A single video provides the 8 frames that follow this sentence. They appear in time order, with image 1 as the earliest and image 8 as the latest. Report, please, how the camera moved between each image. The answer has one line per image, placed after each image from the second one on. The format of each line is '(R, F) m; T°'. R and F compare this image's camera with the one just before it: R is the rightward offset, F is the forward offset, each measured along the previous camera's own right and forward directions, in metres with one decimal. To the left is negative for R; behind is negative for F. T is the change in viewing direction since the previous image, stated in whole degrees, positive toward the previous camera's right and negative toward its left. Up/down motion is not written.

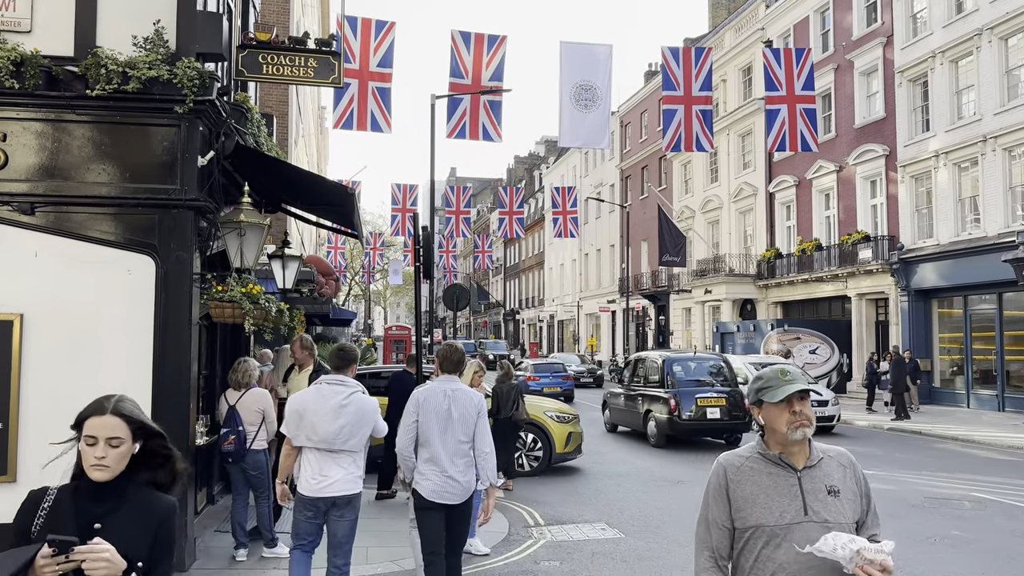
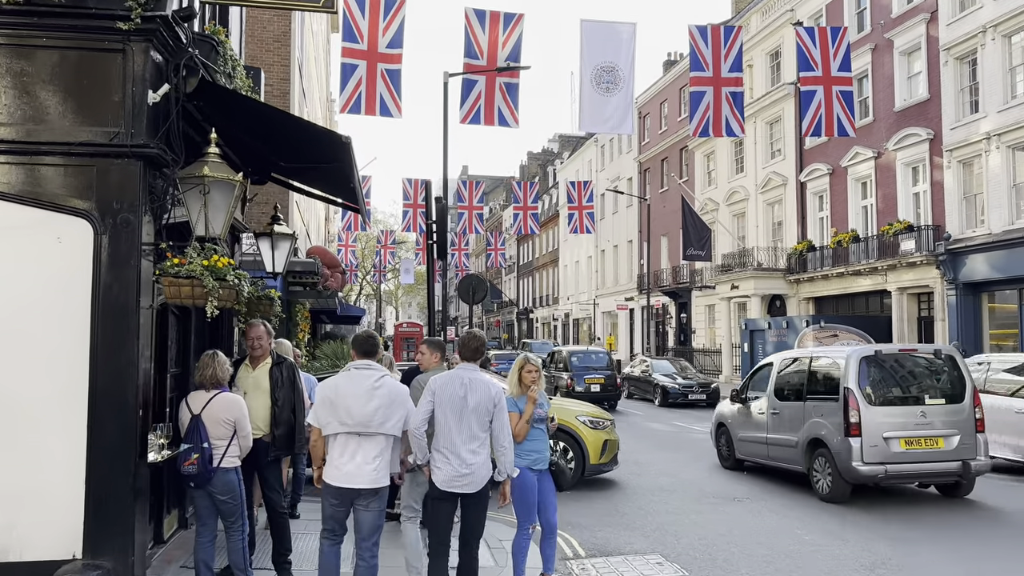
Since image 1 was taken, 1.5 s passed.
(-0.2, +1.6) m; -1°
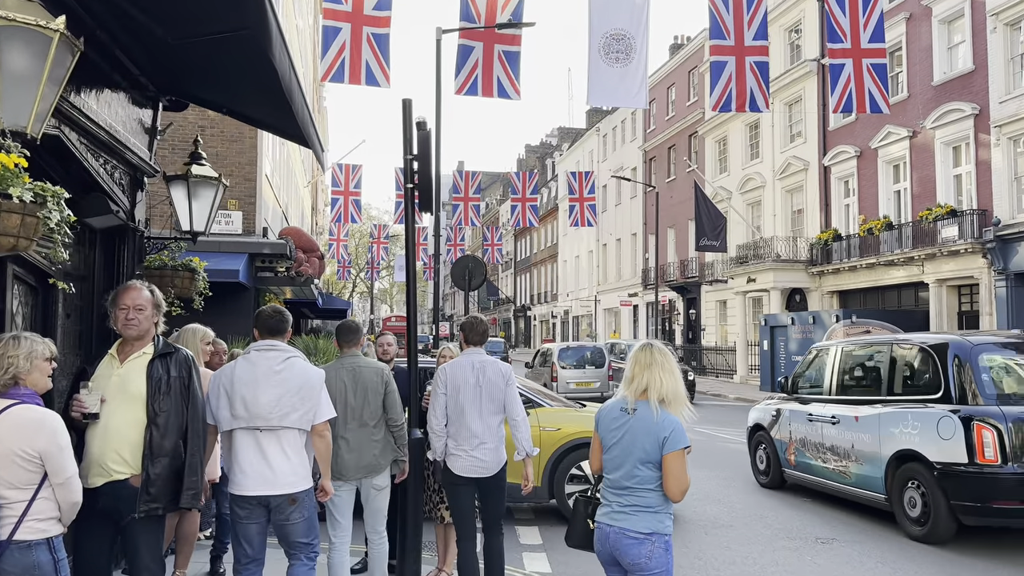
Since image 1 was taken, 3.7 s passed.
(-0.1, +2.4) m; 0°
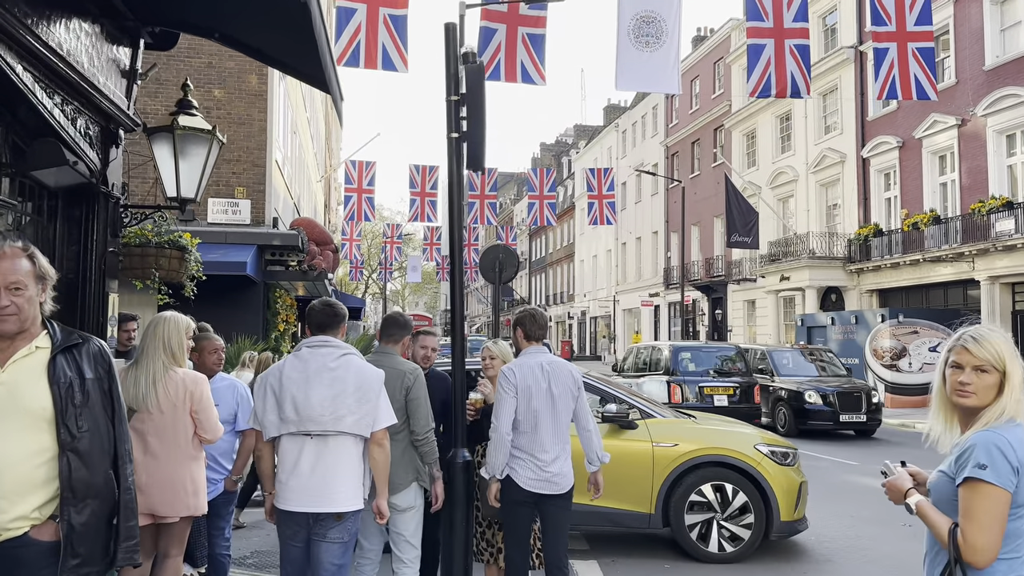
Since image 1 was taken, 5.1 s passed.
(-0.3, +1.3) m; -1°
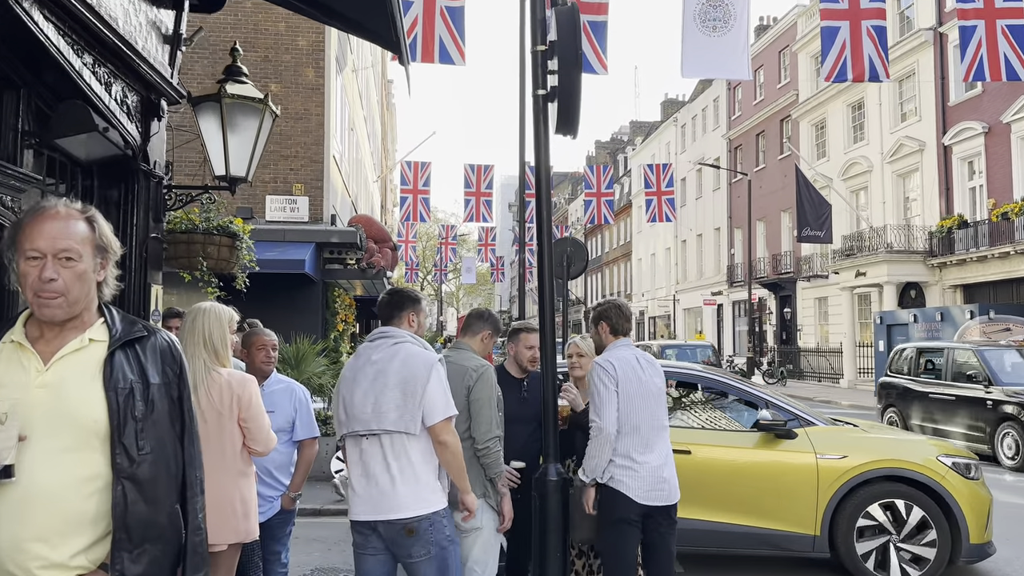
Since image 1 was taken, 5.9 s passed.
(-0.2, +0.7) m; -4°
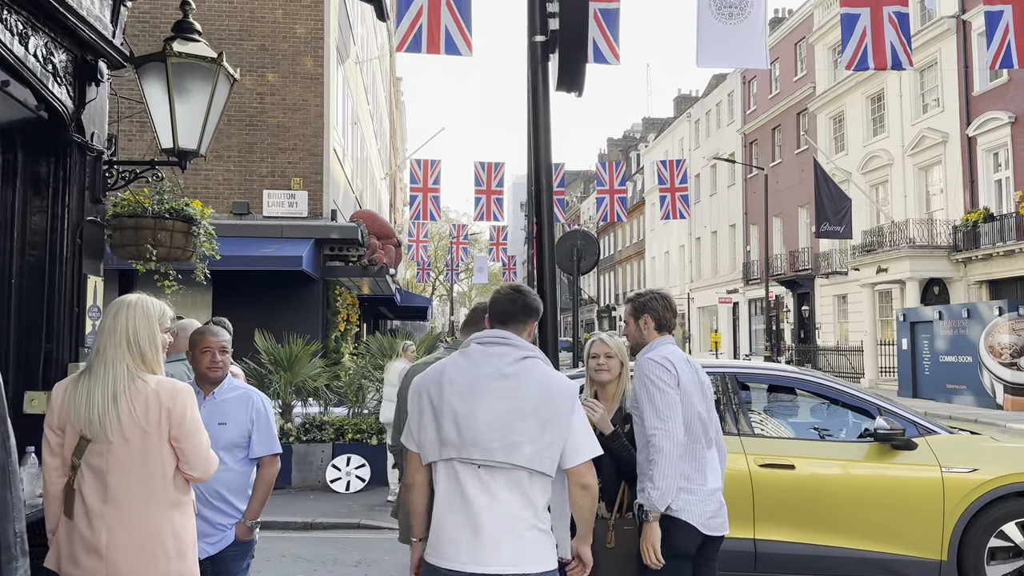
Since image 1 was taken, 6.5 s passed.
(+0.1, +0.6) m; -1°
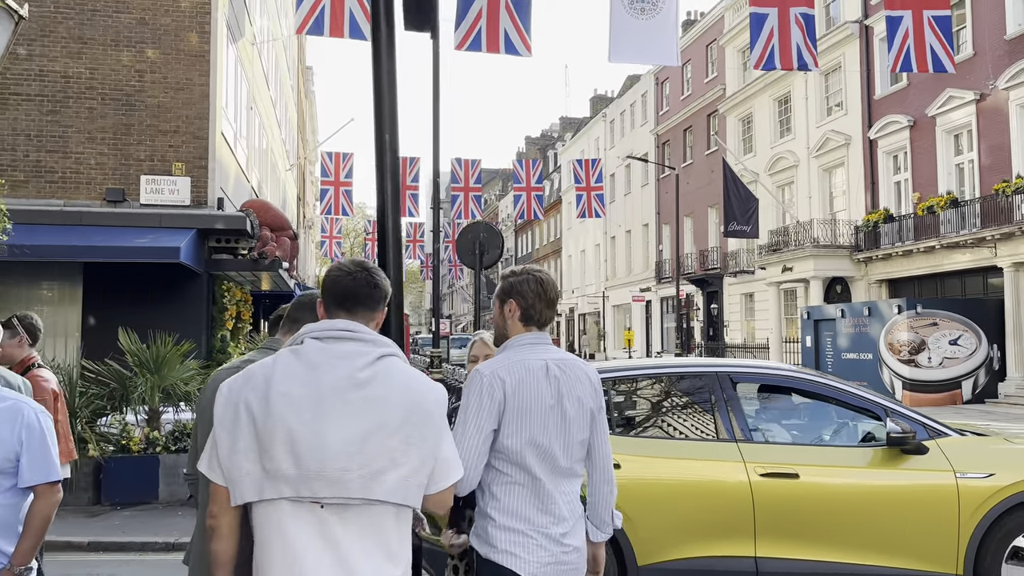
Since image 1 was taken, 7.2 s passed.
(+0.3, +0.6) m; +6°
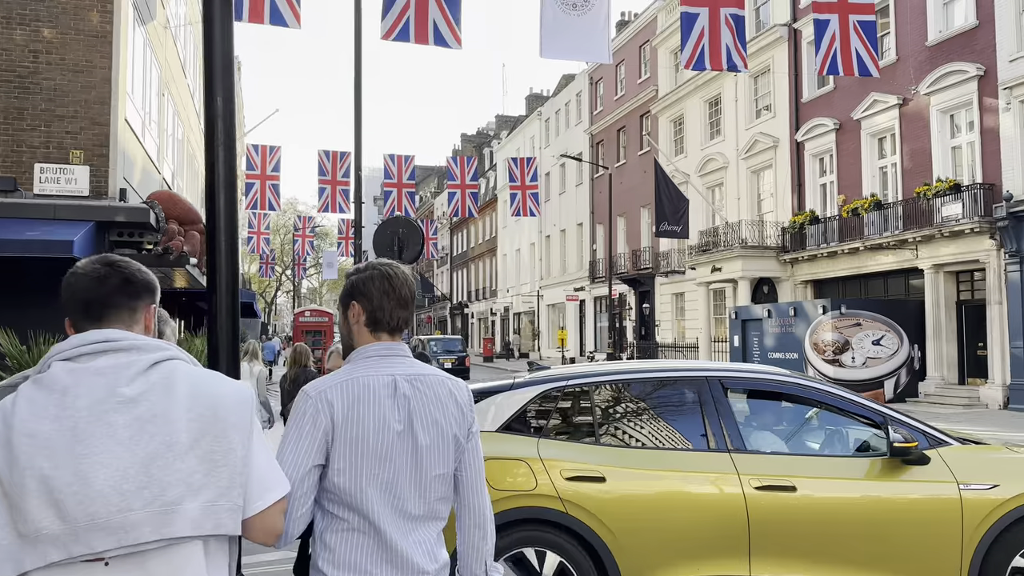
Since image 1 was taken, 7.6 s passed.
(+0.2, +0.4) m; +4°
